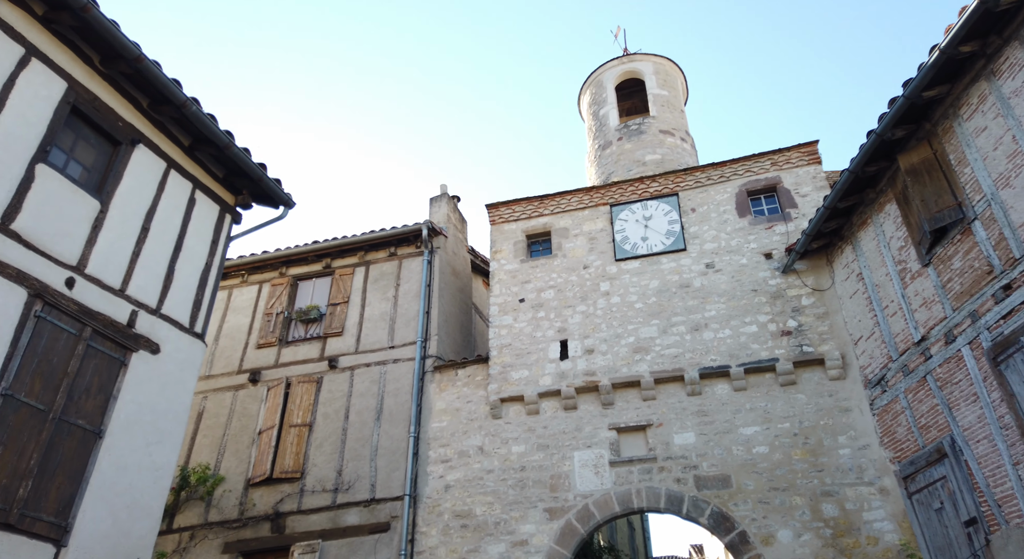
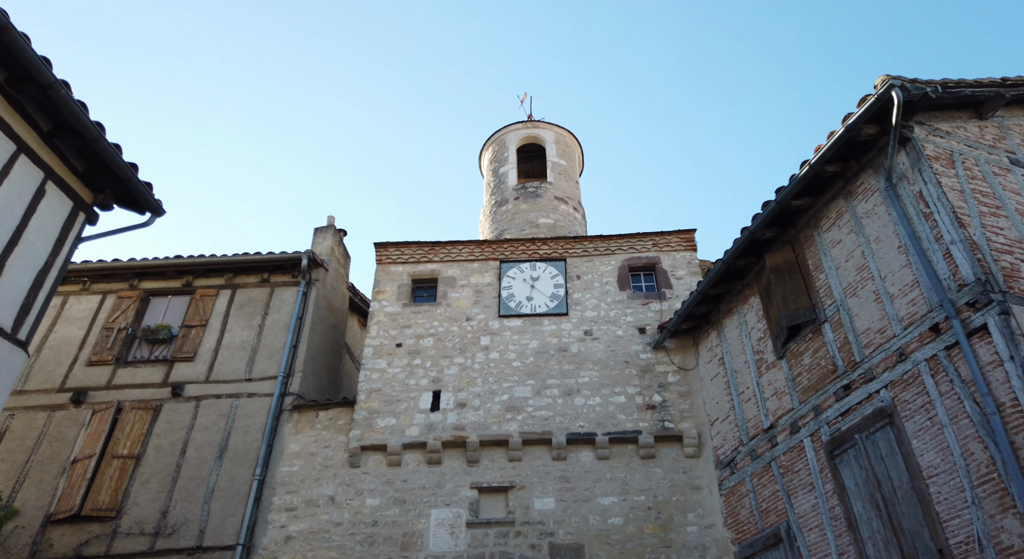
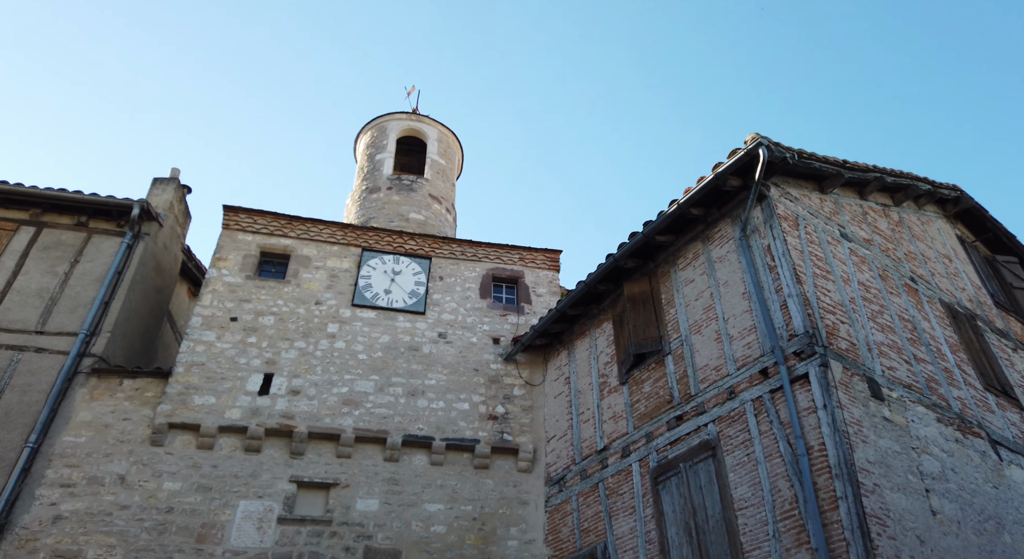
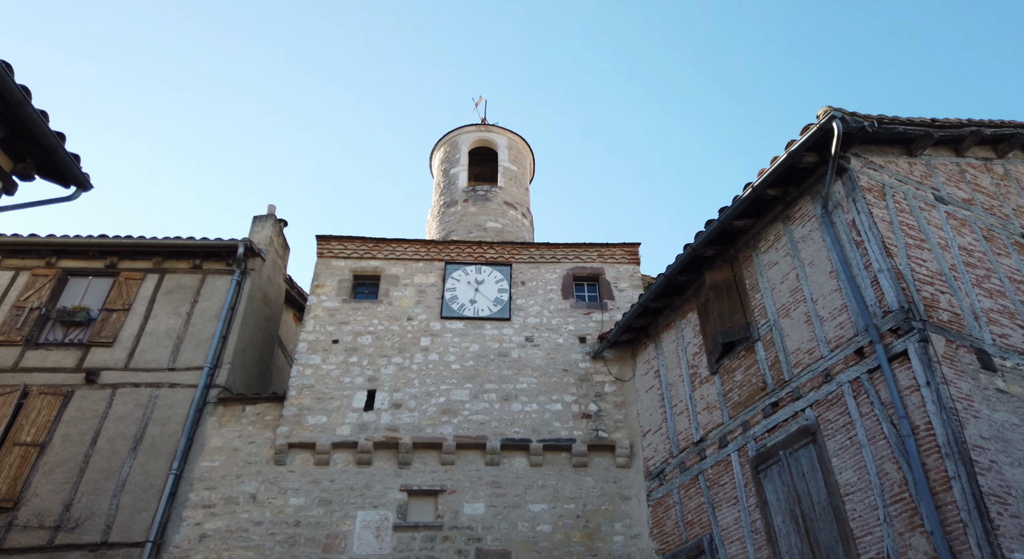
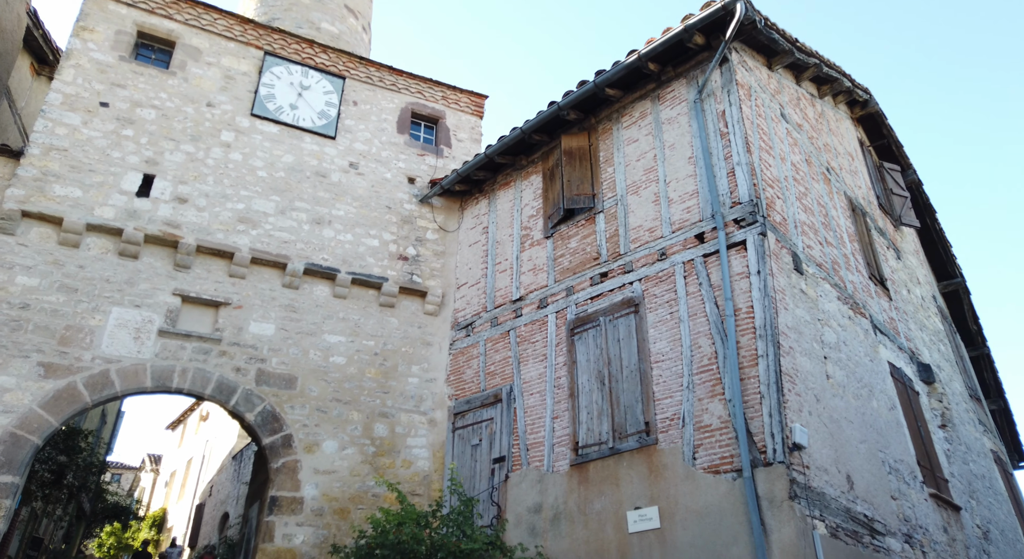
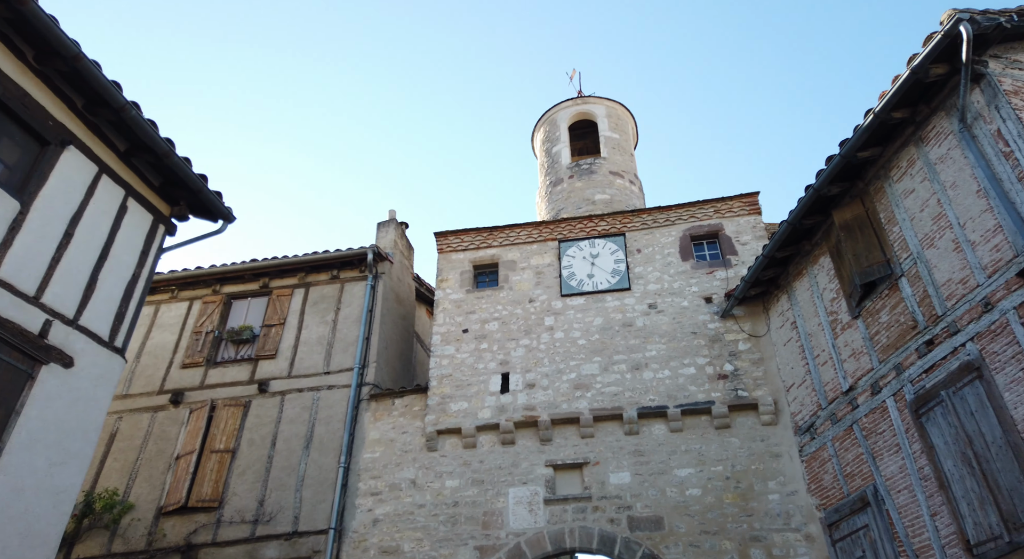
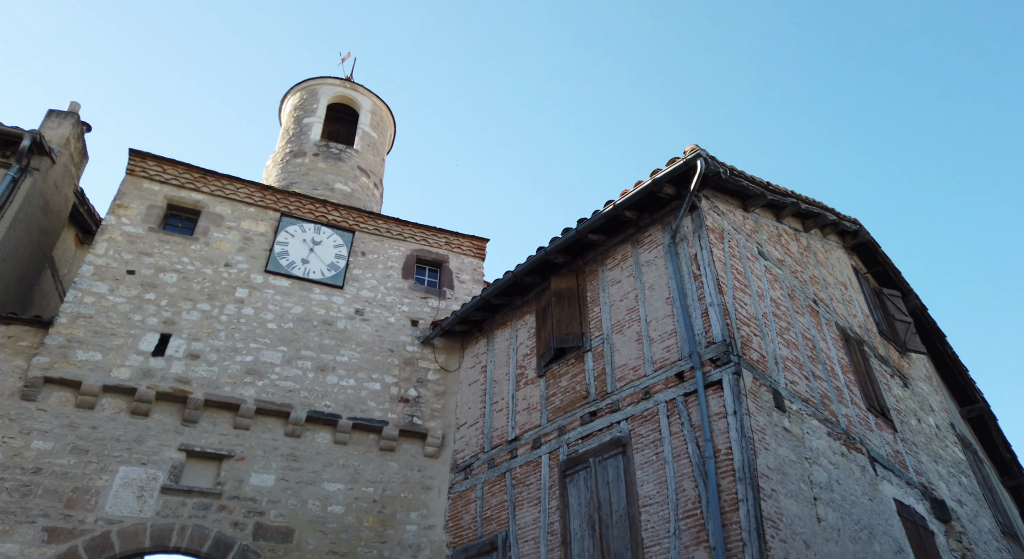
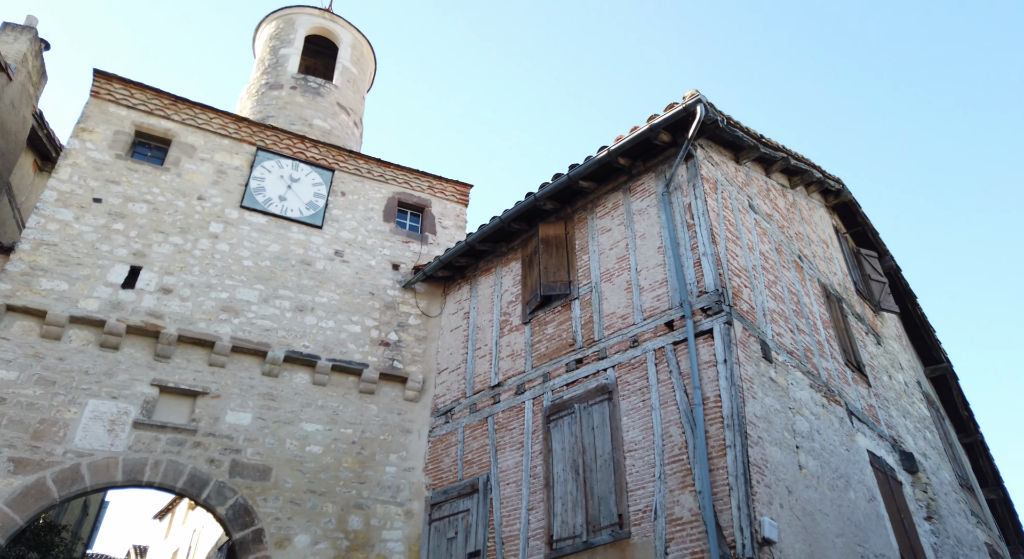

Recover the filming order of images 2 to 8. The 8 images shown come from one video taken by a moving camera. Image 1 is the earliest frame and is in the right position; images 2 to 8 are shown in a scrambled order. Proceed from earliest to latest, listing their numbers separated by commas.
6, 2, 4, 3, 7, 8, 5
